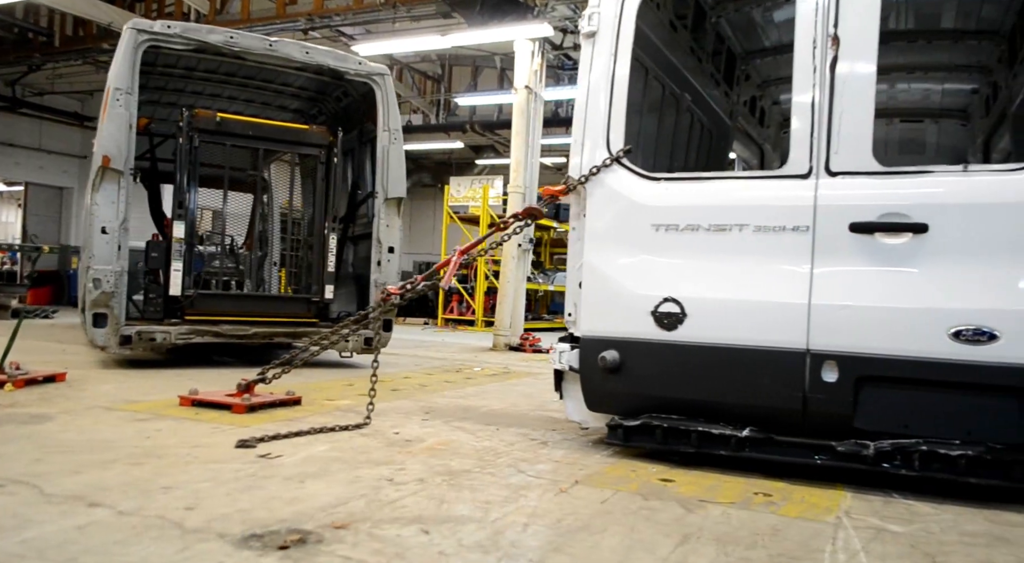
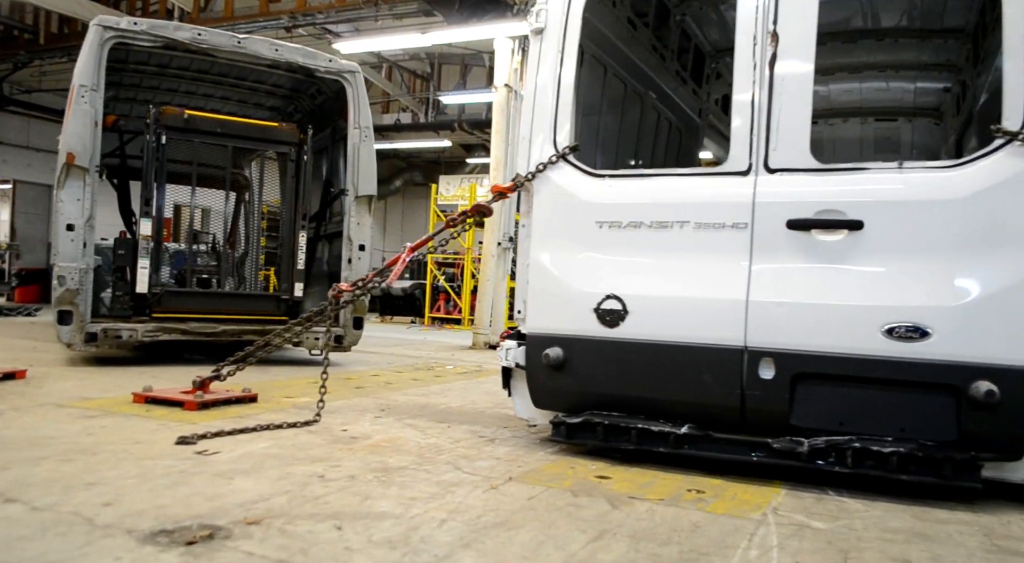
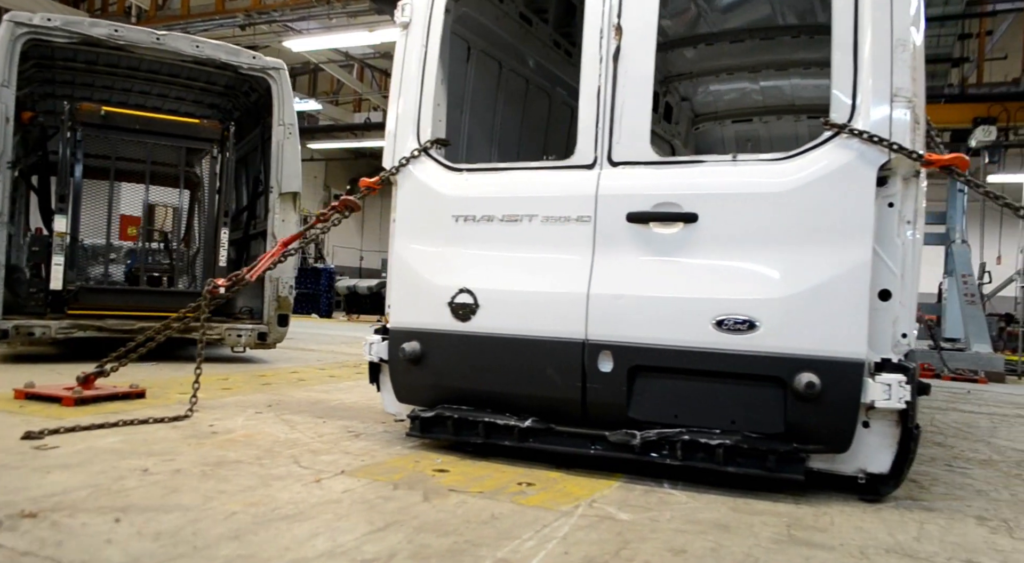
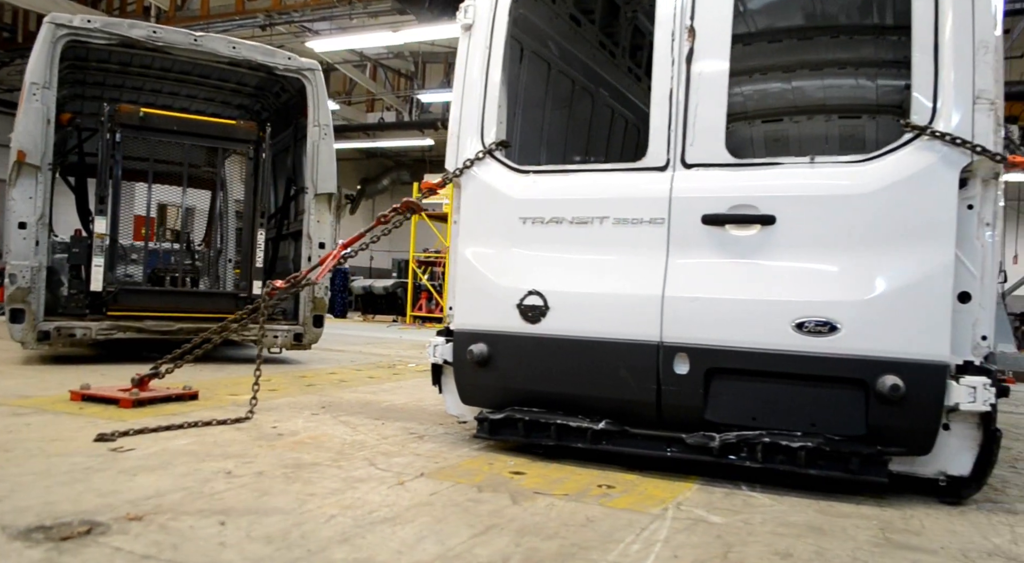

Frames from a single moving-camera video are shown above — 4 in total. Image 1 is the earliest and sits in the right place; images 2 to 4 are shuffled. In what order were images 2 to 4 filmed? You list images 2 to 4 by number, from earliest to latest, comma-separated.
2, 4, 3
